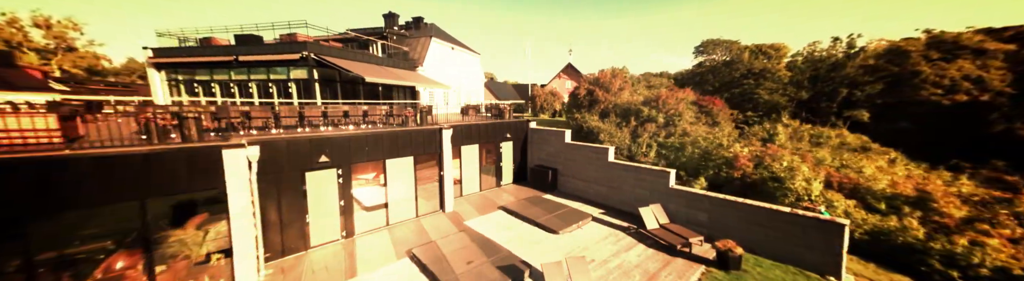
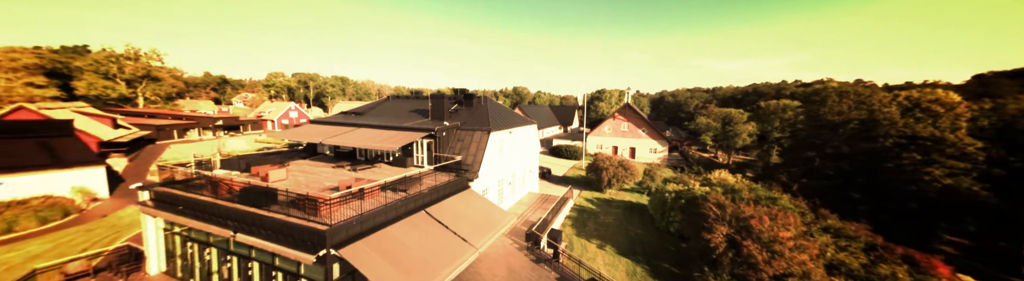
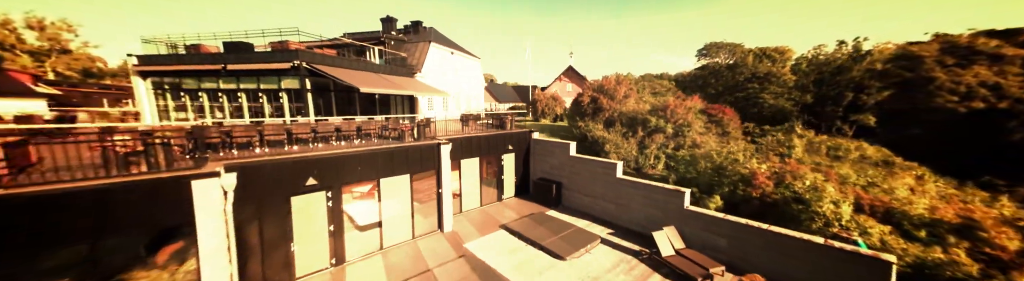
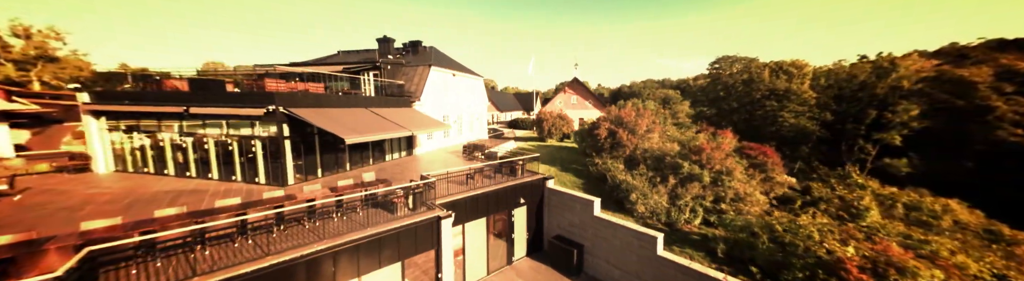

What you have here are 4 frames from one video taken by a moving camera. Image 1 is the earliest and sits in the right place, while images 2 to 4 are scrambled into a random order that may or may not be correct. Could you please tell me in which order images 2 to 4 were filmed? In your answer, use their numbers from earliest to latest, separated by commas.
3, 4, 2
